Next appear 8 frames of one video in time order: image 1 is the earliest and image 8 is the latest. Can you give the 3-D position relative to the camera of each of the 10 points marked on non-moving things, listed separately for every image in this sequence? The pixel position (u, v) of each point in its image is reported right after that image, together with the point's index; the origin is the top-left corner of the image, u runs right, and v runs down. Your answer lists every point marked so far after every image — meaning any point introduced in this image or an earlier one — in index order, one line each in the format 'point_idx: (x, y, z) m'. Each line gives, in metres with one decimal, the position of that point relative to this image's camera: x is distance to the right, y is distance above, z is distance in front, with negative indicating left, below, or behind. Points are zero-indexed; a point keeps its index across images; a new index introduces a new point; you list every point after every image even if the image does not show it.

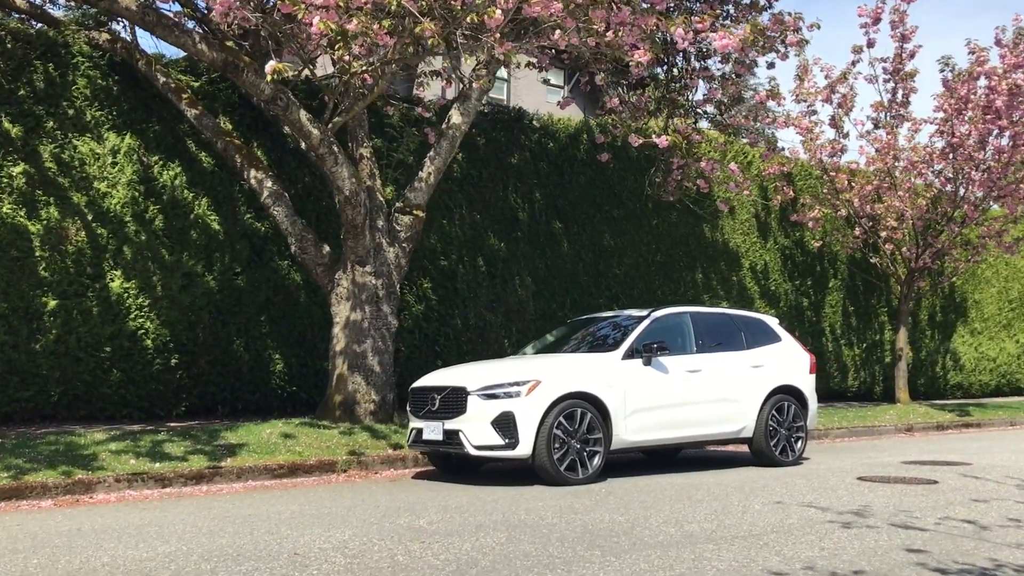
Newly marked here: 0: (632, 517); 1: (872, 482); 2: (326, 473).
0: (+0.8, -1.5, +6.7) m
1: (+3.0, -1.7, +8.7) m
2: (-1.8, -1.8, +9.8) m
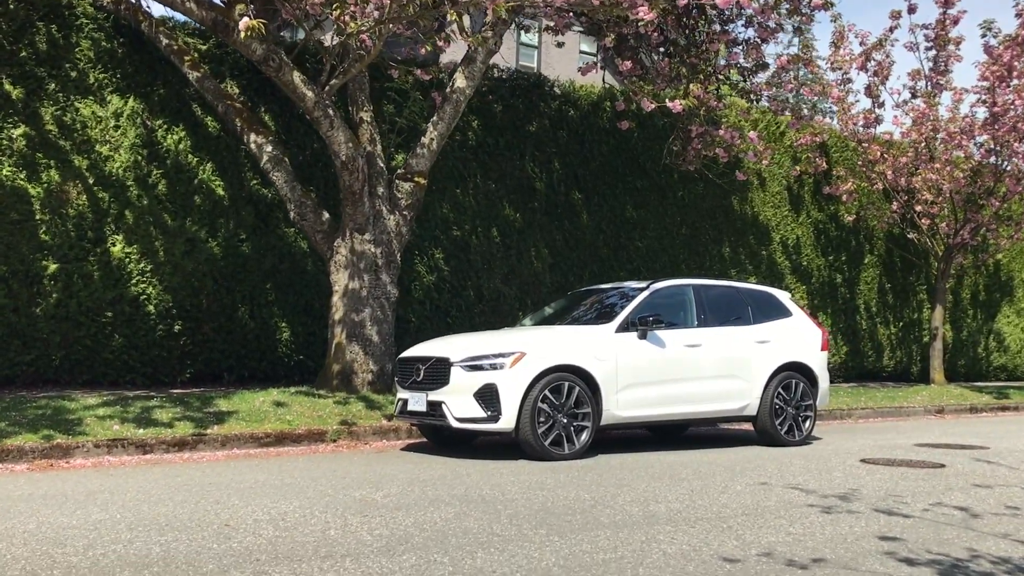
0: (+0.5, -1.3, +6.4) m
1: (+2.9, -1.4, +8.2) m
2: (-1.8, -1.5, +9.6) m
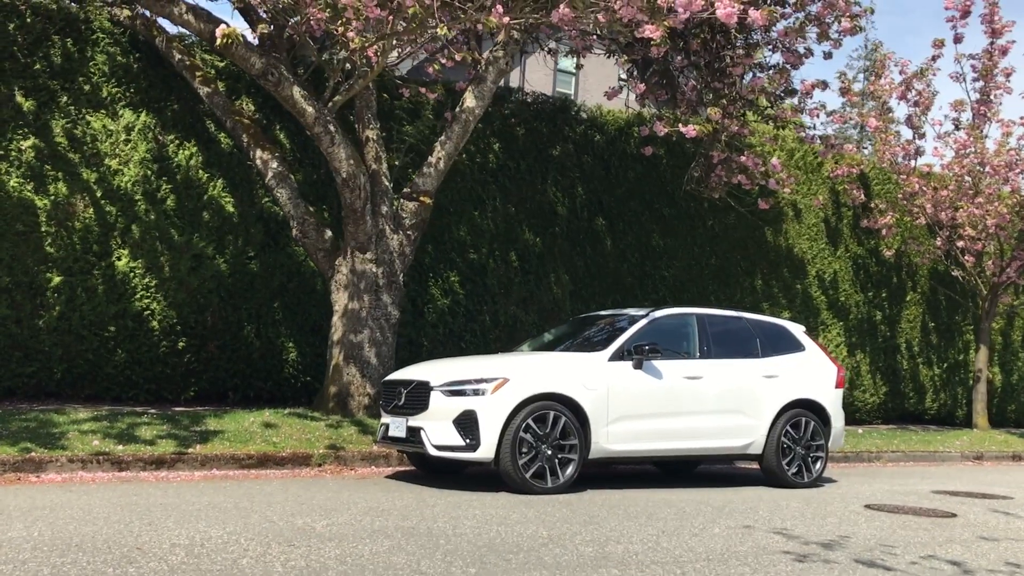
0: (+0.3, -1.4, +5.9) m
1: (+2.7, -1.7, +7.7) m
2: (-1.9, -1.6, +9.3) m
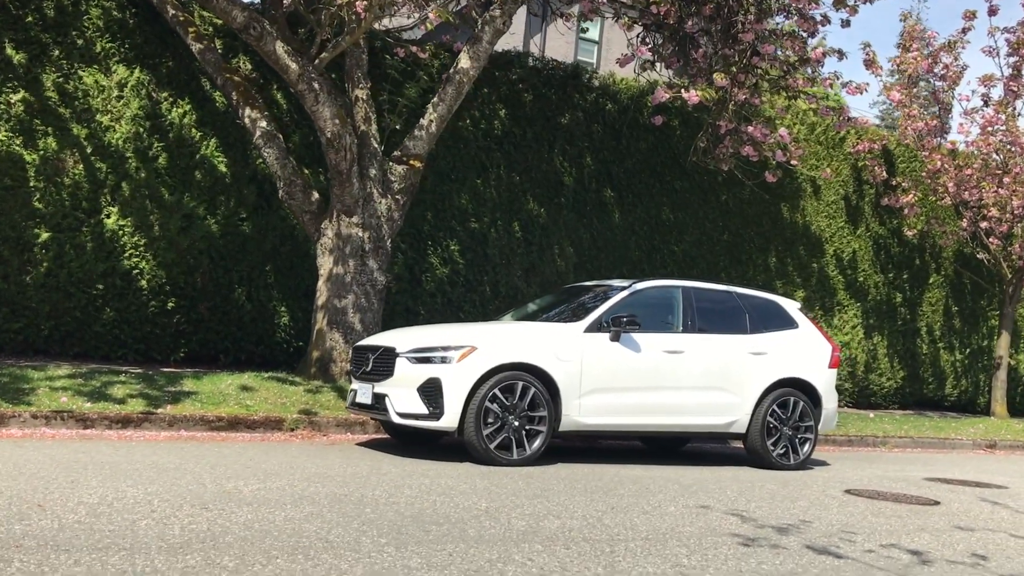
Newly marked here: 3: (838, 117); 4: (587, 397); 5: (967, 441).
0: (-0.1, -1.2, +5.7) m
1: (+2.4, -1.5, +7.3) m
2: (-2.1, -1.3, +9.1) m
3: (+4.9, +2.5, +15.4) m
4: (+0.6, -0.9, +8.1) m
5: (+6.2, -2.1, +14.0) m
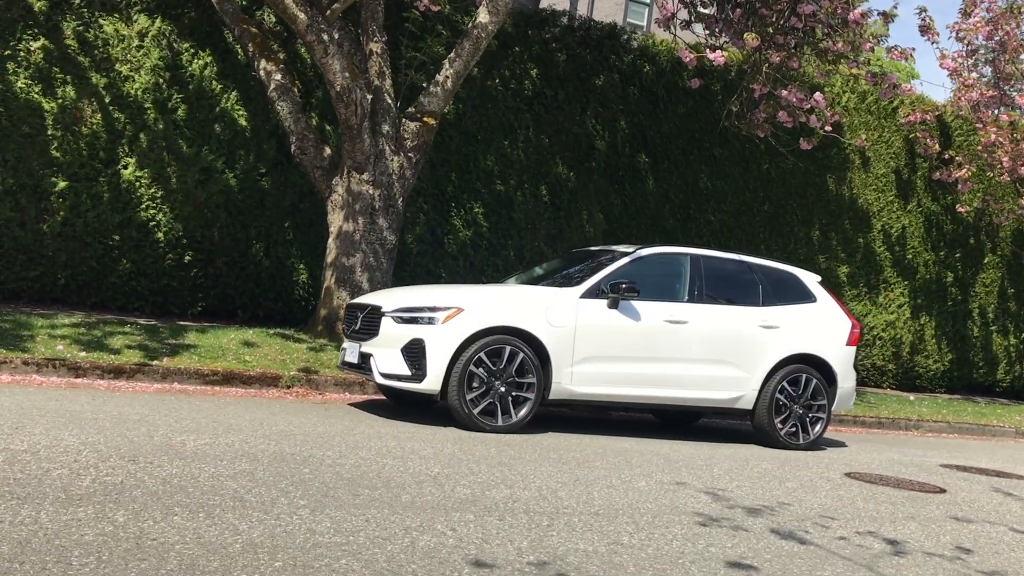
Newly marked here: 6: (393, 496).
0: (-0.3, -1.0, +5.4) m
1: (+2.3, -1.3, +6.9) m
2: (-2.2, -0.9, +9.0) m
3: (+5.4, +2.9, +14.7) m
4: (+0.5, -0.6, +7.8) m
5: (+6.5, -1.8, +13.4) m
6: (-0.5, -0.9, +4.7) m
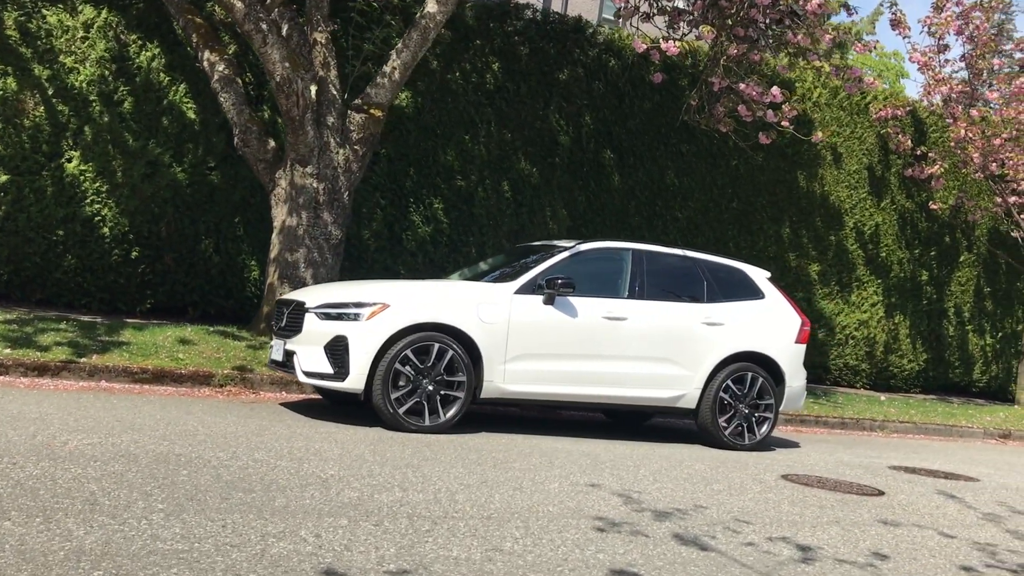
0: (-0.8, -0.9, +5.2) m
1: (+1.8, -1.3, +6.7) m
2: (-2.7, -0.8, +8.7) m
3: (+4.9, +2.9, +14.5) m
4: (0.0, -0.6, +7.5) m
5: (+6.0, -1.8, +13.1) m
6: (-1.0, -0.9, +4.4) m
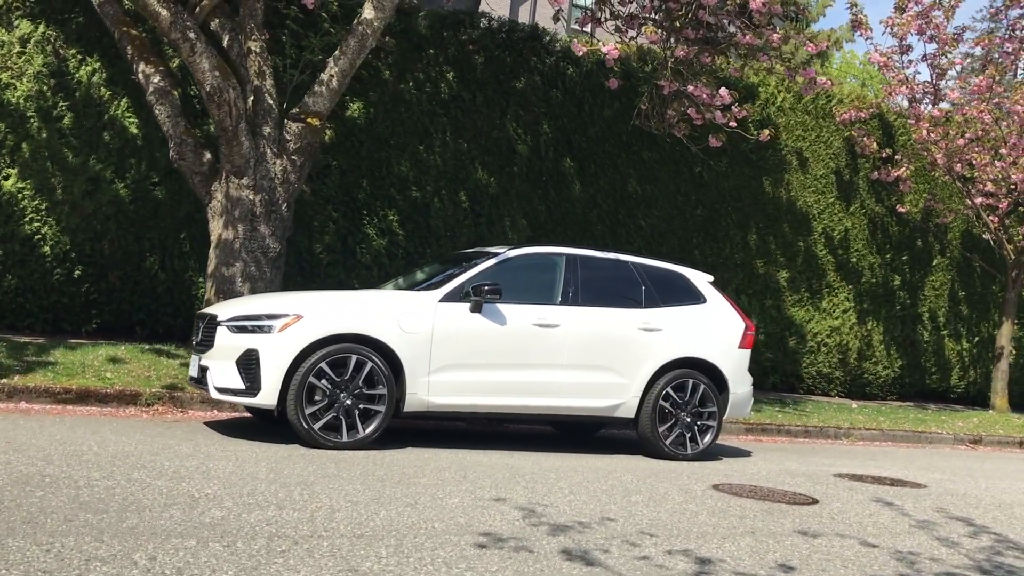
0: (-1.4, -1.0, +4.9) m
1: (+1.3, -1.3, +6.4) m
2: (-3.2, -1.0, +8.4) m
3: (+4.3, +2.8, +14.2) m
4: (-0.5, -0.6, +7.3) m
5: (+5.5, -1.8, +12.8) m
6: (-1.6, -0.9, +4.1) m
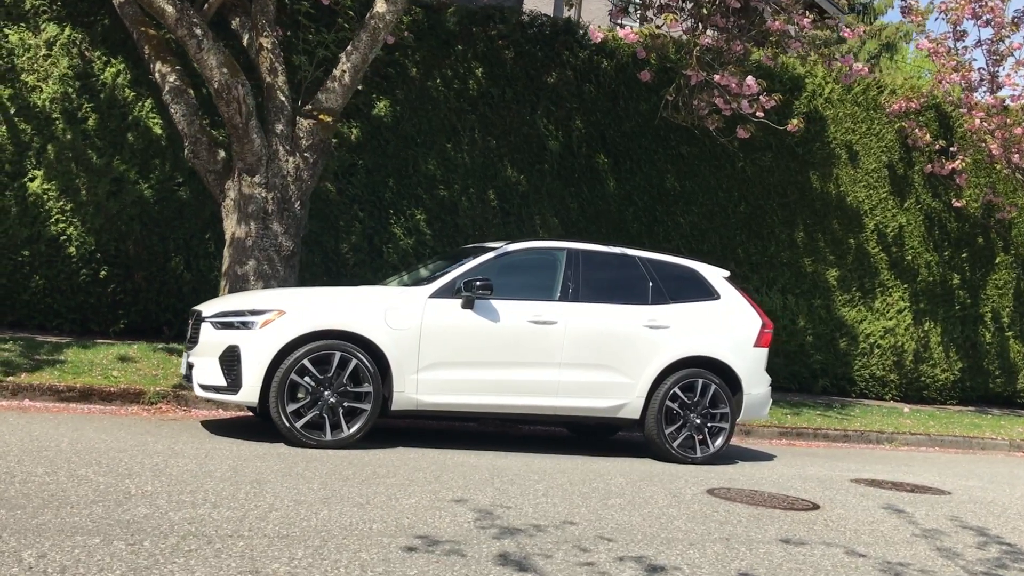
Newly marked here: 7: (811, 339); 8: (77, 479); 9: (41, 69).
0: (-1.6, -0.9, +4.7) m
1: (+1.1, -1.2, +6.0) m
2: (-3.2, -1.0, +8.4) m
3: (+4.7, +2.8, +13.6) m
4: (-0.6, -0.6, +7.0) m
5: (+5.8, -1.8, +12.1) m
6: (-1.9, -0.9, +4.0) m
7: (+4.3, -0.7, +14.7) m
8: (-2.0, -0.9, +4.8) m
9: (-5.2, +2.4, +11.2) m
